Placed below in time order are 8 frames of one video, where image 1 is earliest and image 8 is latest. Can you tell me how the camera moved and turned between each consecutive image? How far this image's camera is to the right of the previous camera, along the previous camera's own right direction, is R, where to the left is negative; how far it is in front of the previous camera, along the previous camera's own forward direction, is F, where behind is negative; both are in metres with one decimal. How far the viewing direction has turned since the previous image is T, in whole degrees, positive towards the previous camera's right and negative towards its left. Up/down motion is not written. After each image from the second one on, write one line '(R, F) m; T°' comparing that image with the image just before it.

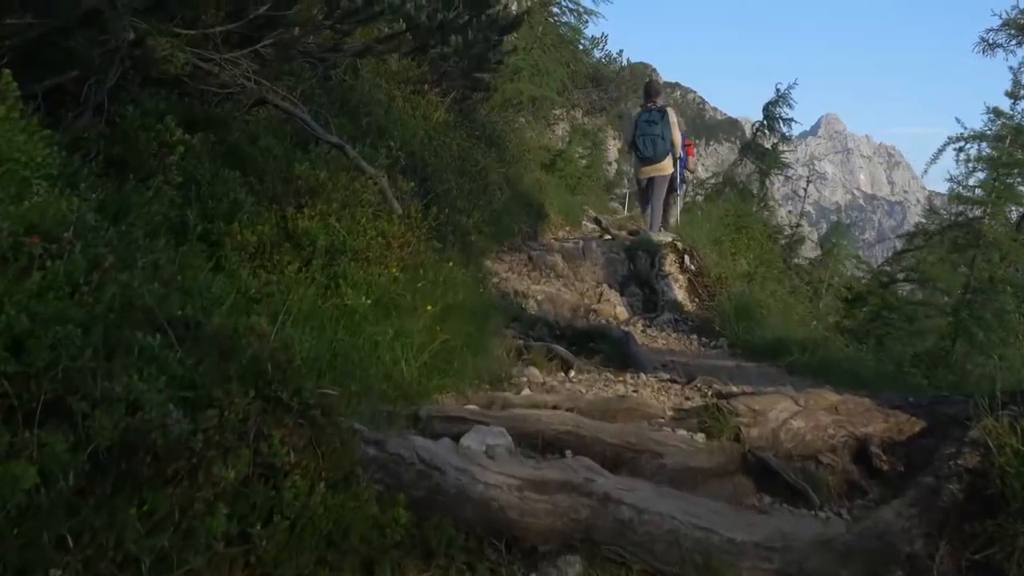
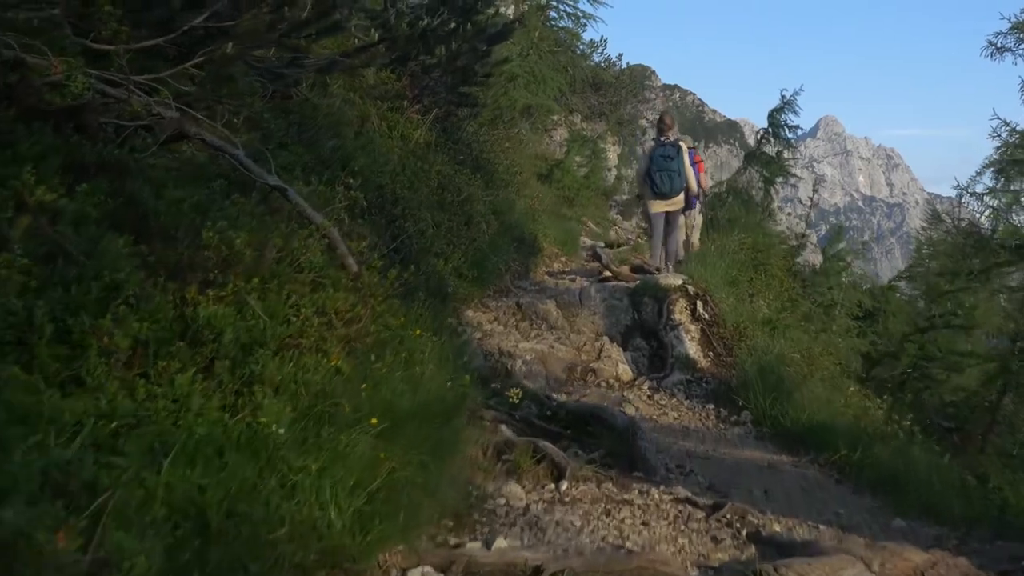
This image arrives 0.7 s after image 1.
(+0.1, +1.0) m; 0°
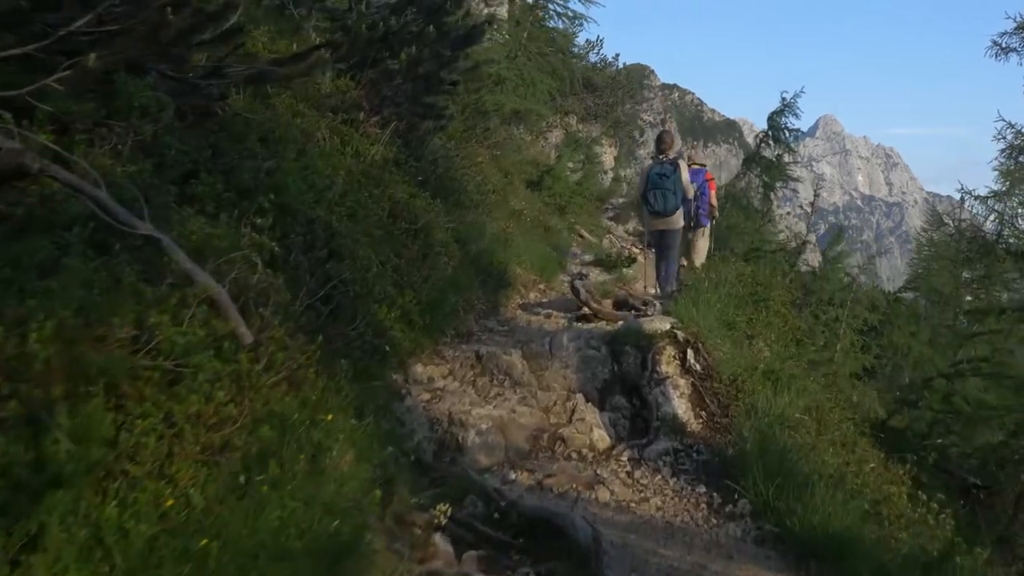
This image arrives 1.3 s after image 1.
(+0.2, +1.0) m; 0°
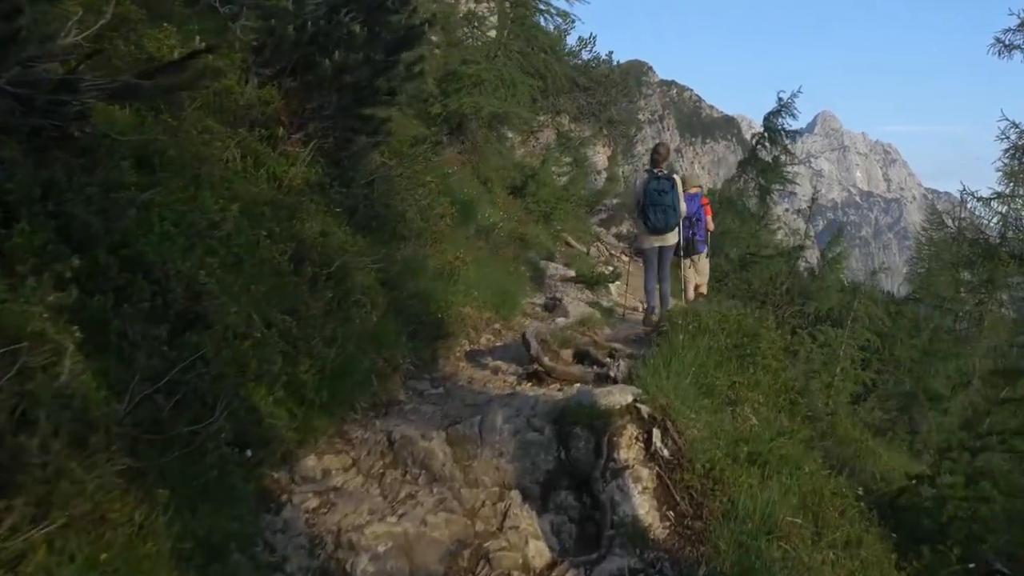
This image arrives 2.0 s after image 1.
(+0.4, +1.2) m; 0°
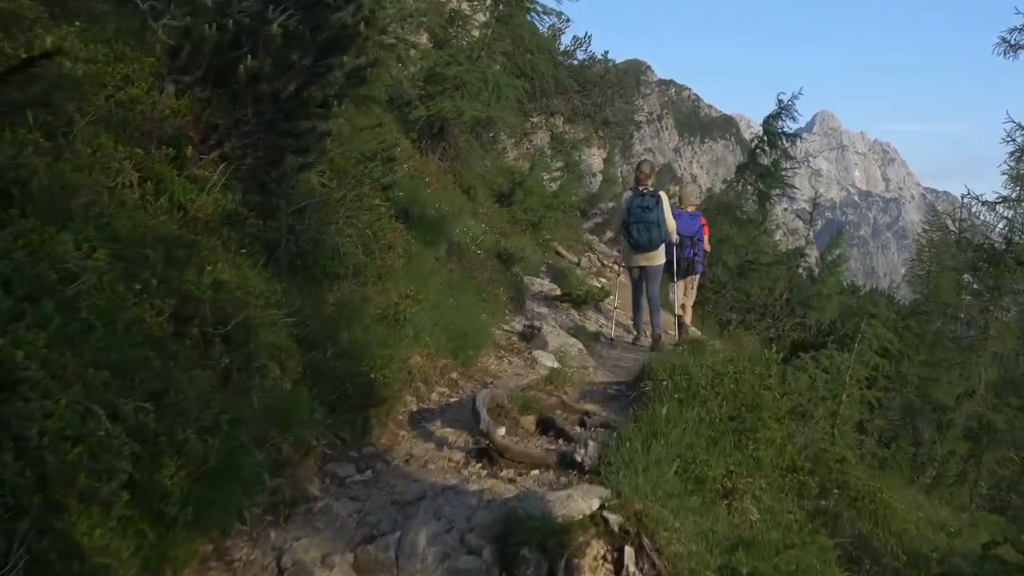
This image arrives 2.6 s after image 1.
(+0.3, +1.1) m; 0°
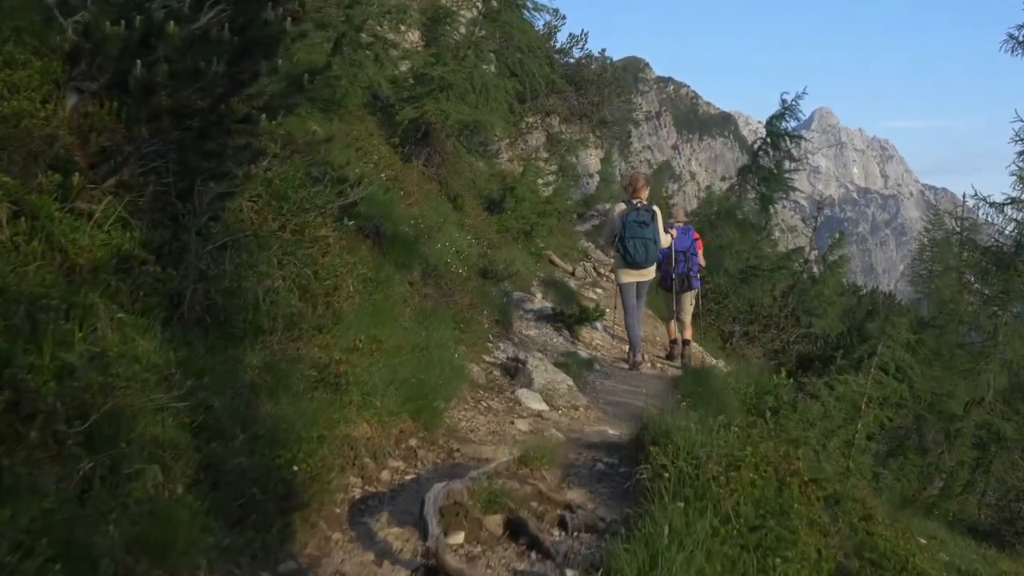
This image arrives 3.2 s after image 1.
(+0.2, +1.1) m; 0°
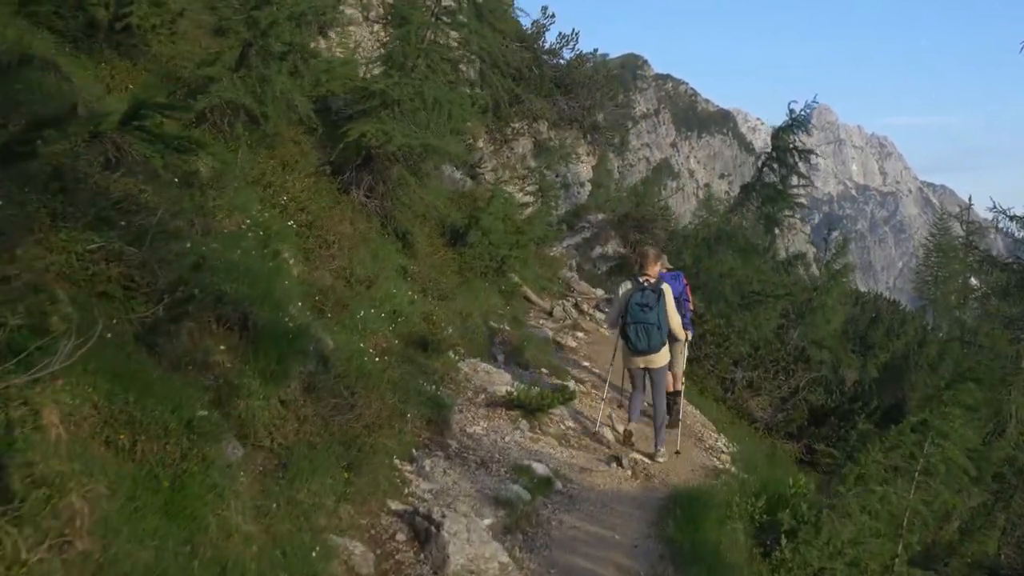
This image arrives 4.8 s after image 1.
(+0.5, +2.8) m; 0°
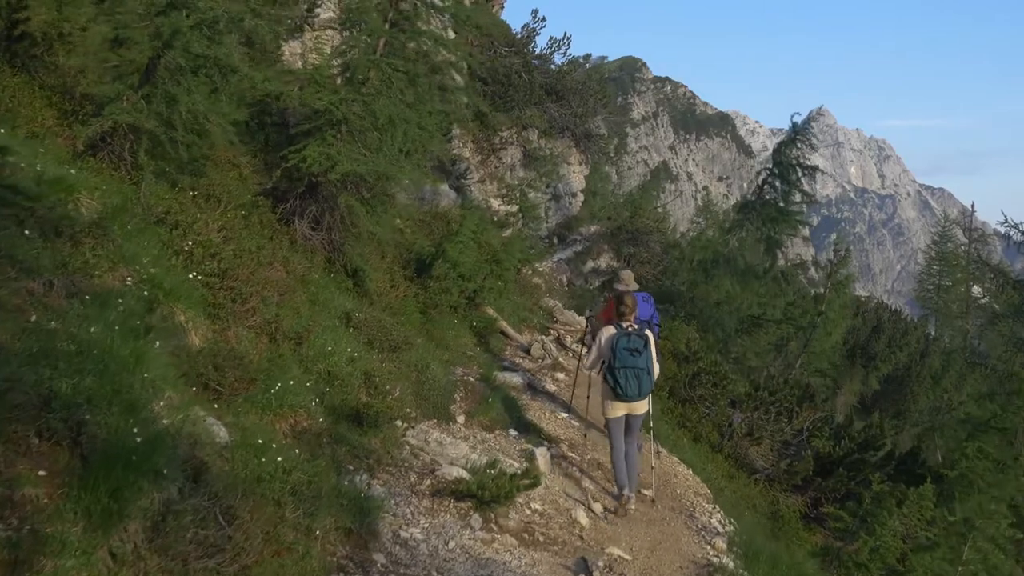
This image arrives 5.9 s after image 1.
(+0.4, +1.7) m; 0°
